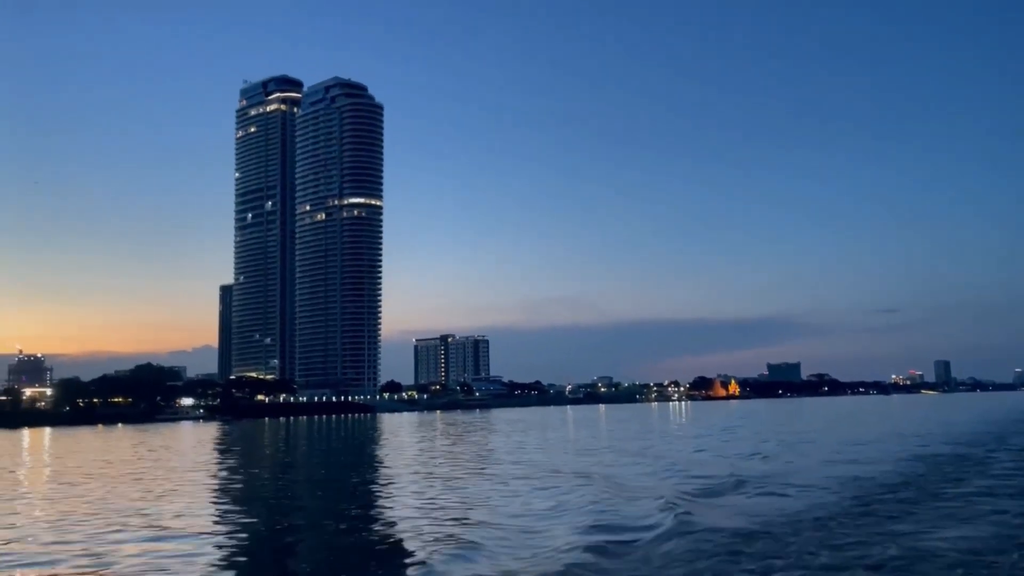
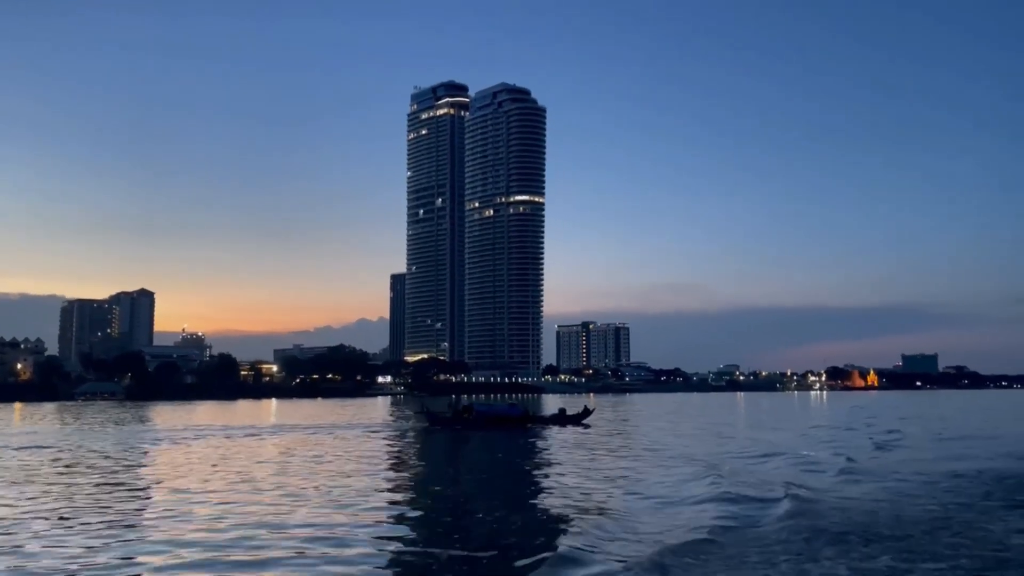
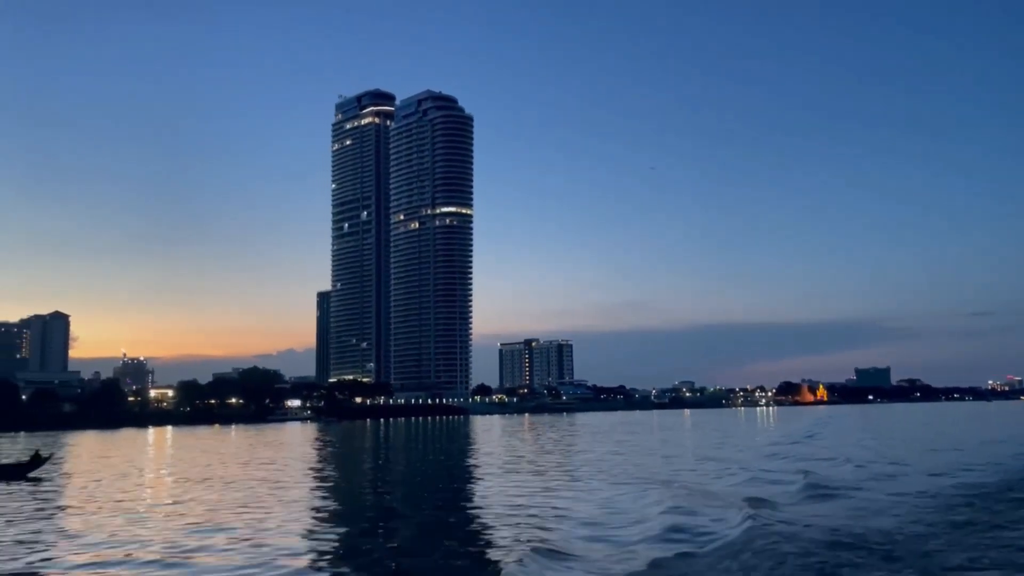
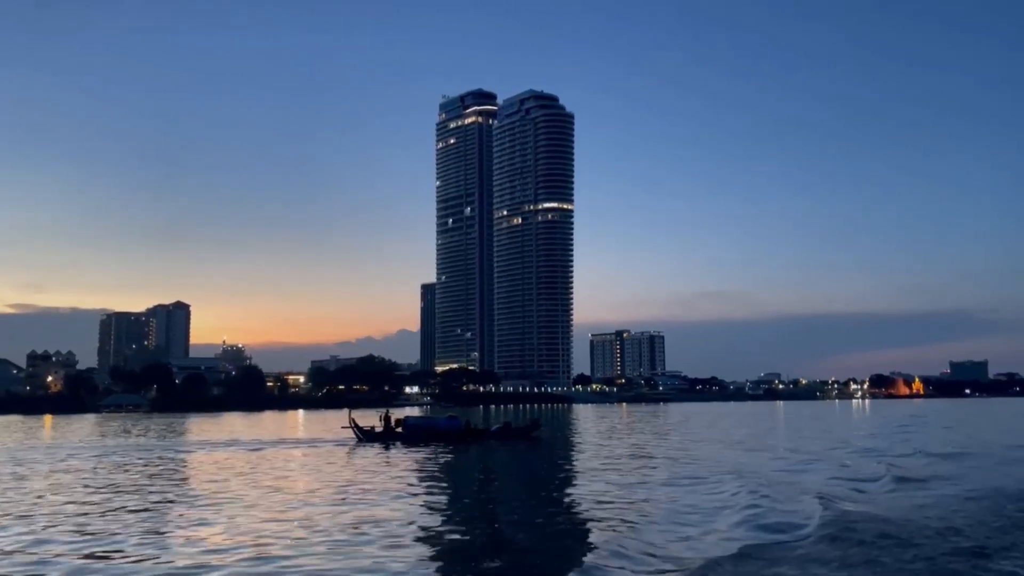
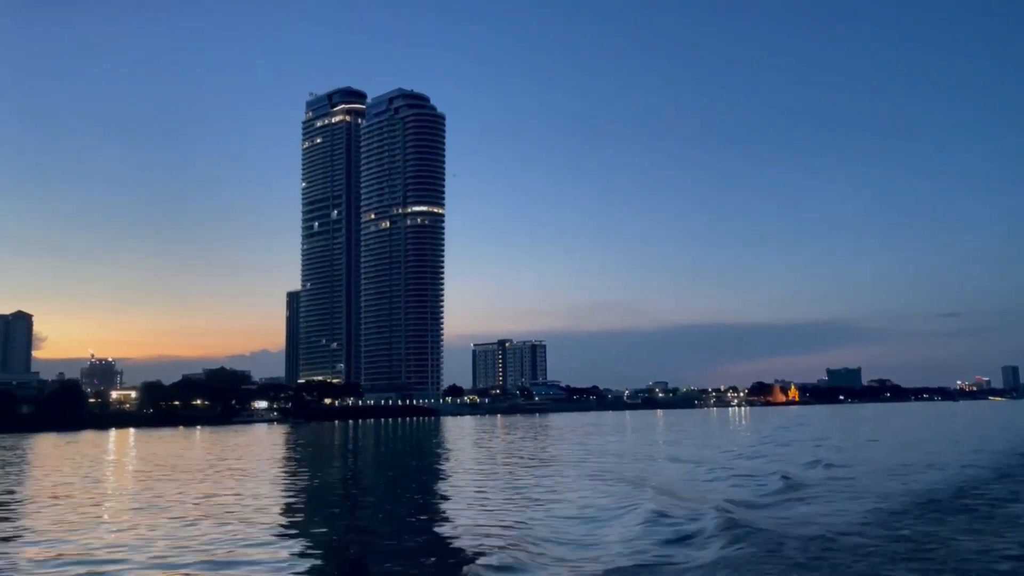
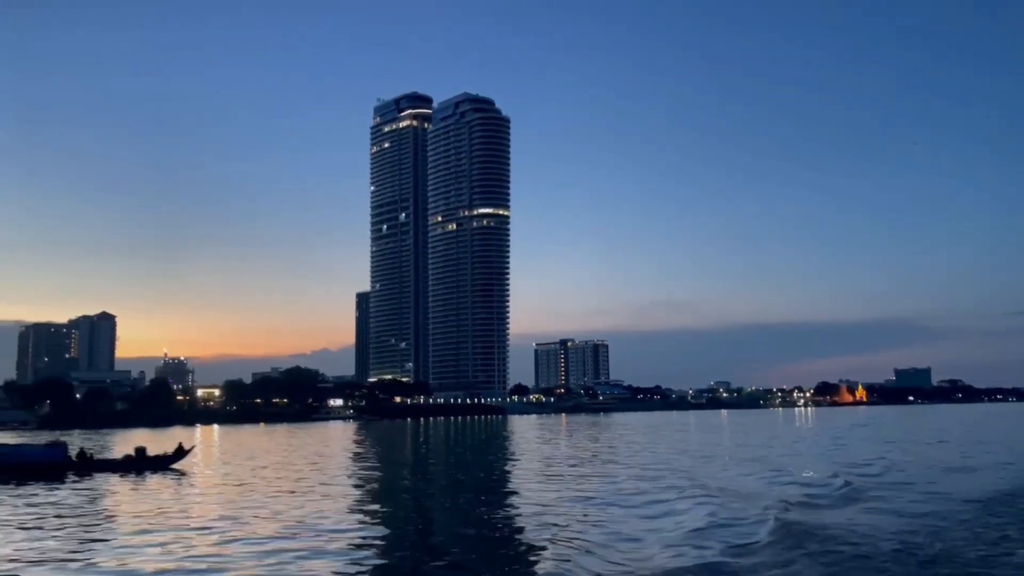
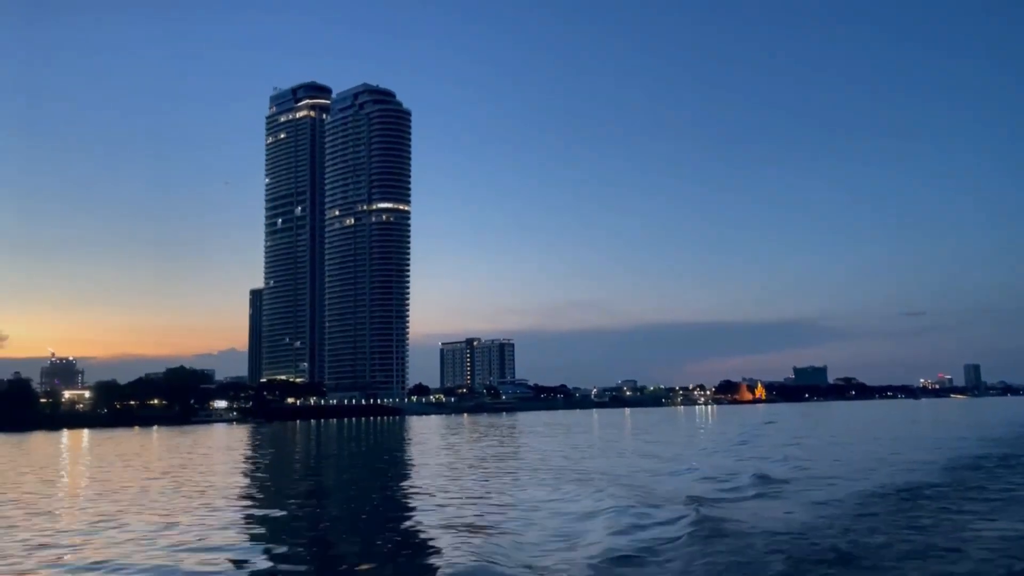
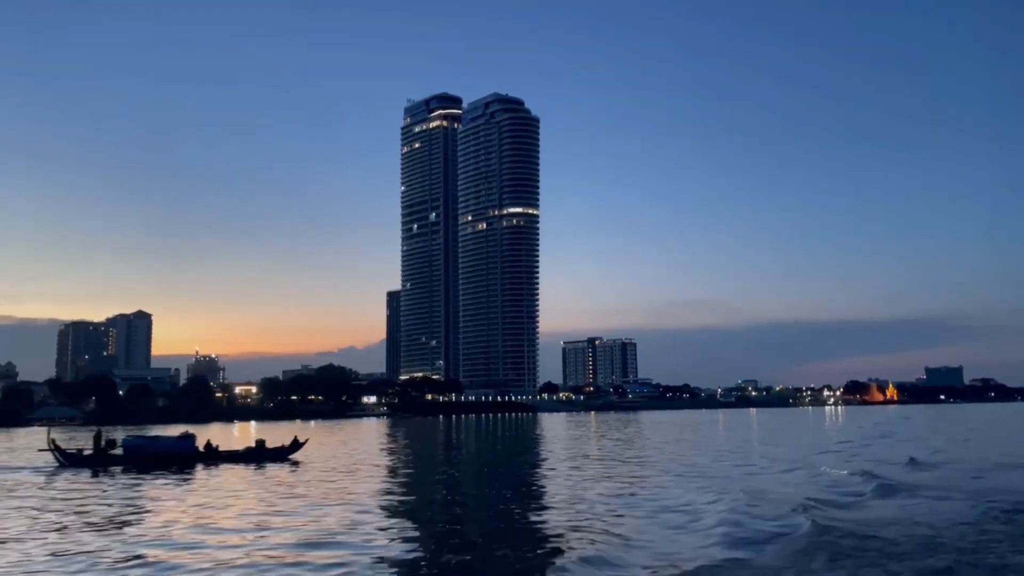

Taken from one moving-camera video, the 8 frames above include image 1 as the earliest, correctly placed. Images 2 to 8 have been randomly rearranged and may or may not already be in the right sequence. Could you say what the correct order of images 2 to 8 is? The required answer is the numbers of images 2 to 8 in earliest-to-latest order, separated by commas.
7, 5, 3, 6, 8, 4, 2
